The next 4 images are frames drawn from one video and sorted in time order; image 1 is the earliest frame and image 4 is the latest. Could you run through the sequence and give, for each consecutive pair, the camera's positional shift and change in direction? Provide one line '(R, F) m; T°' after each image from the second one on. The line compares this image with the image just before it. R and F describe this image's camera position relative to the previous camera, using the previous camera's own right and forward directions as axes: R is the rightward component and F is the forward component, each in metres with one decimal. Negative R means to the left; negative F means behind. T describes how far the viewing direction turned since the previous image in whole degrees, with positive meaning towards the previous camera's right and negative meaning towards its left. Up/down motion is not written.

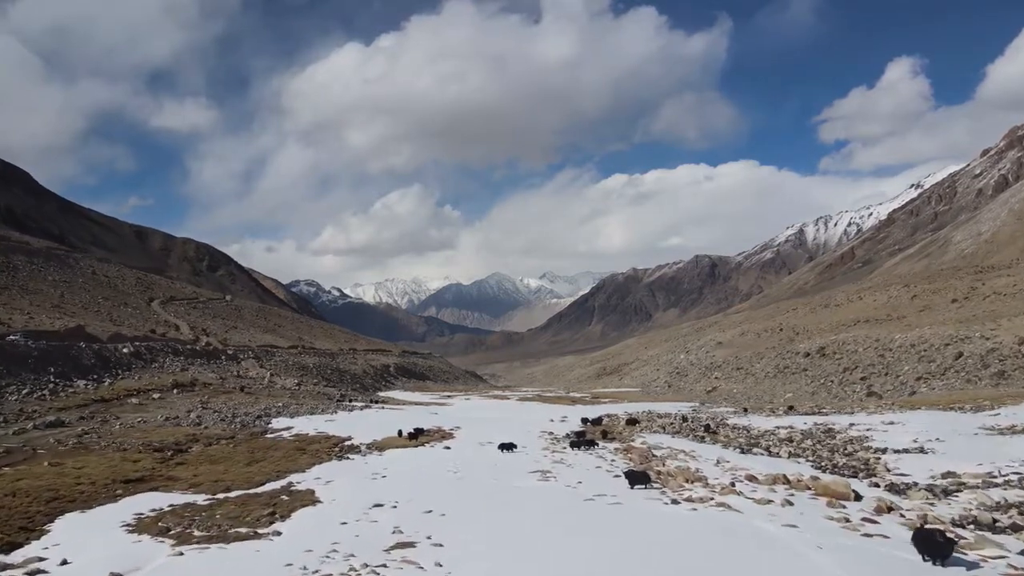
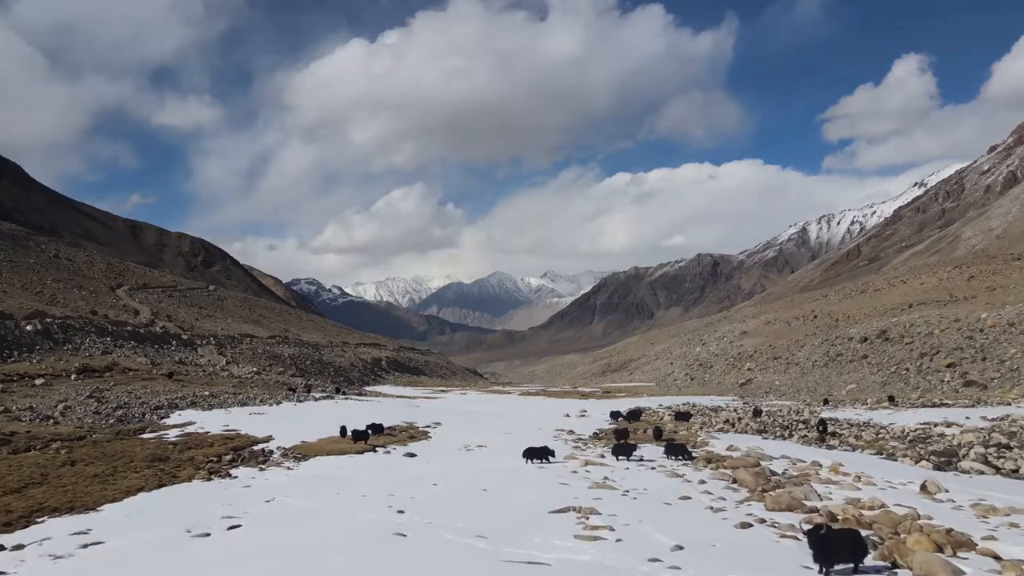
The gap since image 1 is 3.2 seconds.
(-0.1, +9.9) m; 0°
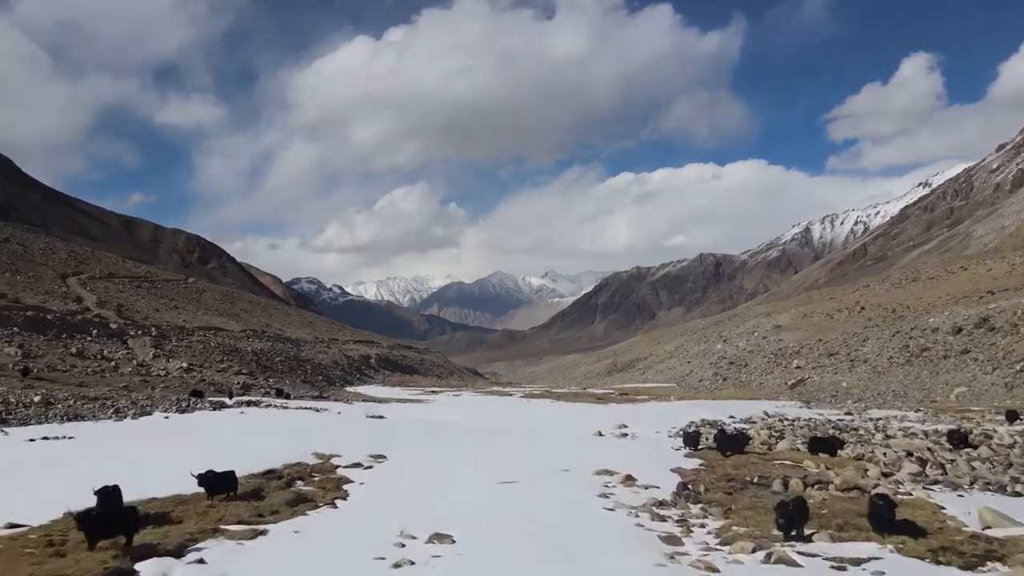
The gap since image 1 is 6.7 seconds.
(0.0, +10.8) m; 0°
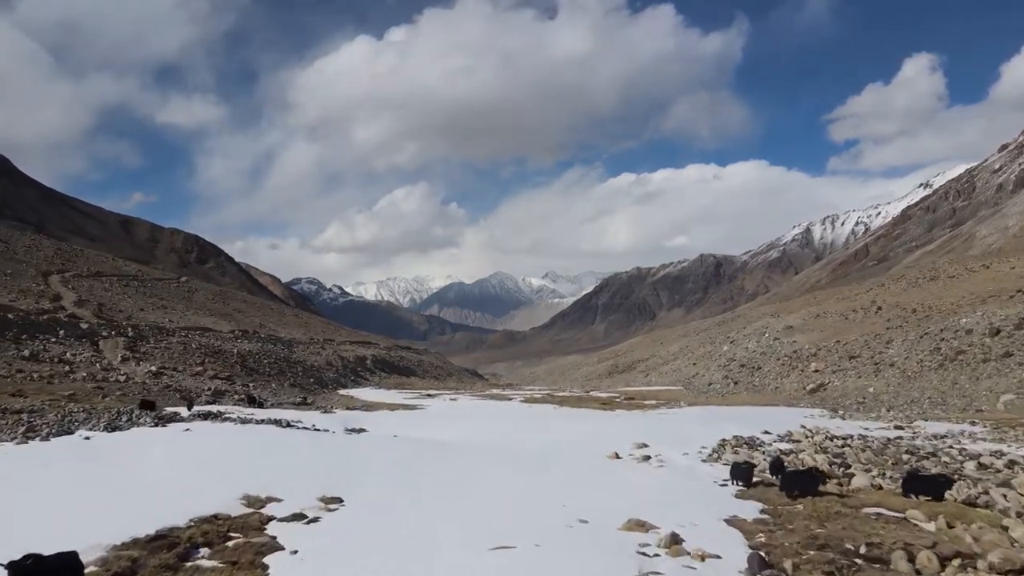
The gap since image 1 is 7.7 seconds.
(0.0, +3.3) m; 0°
